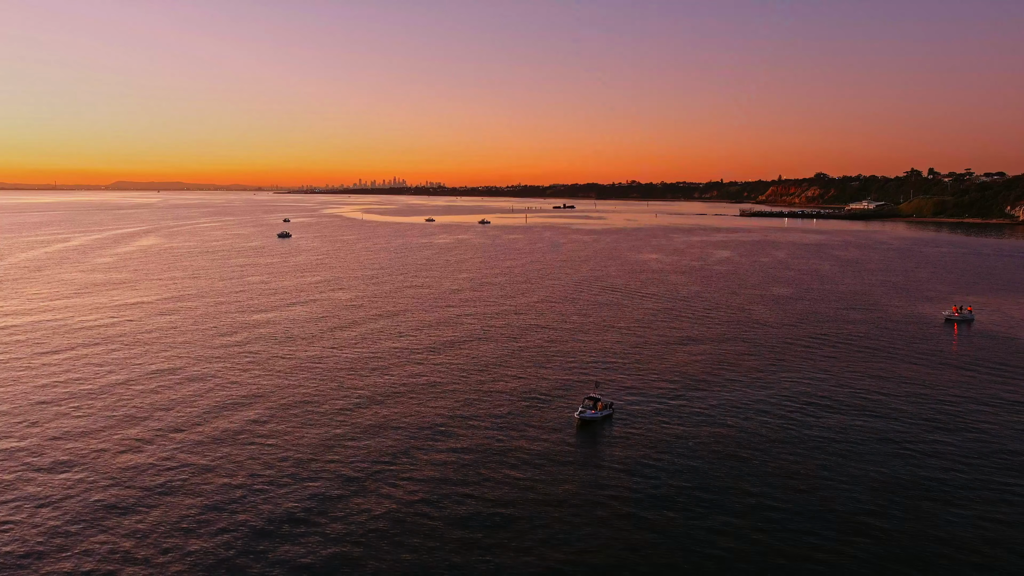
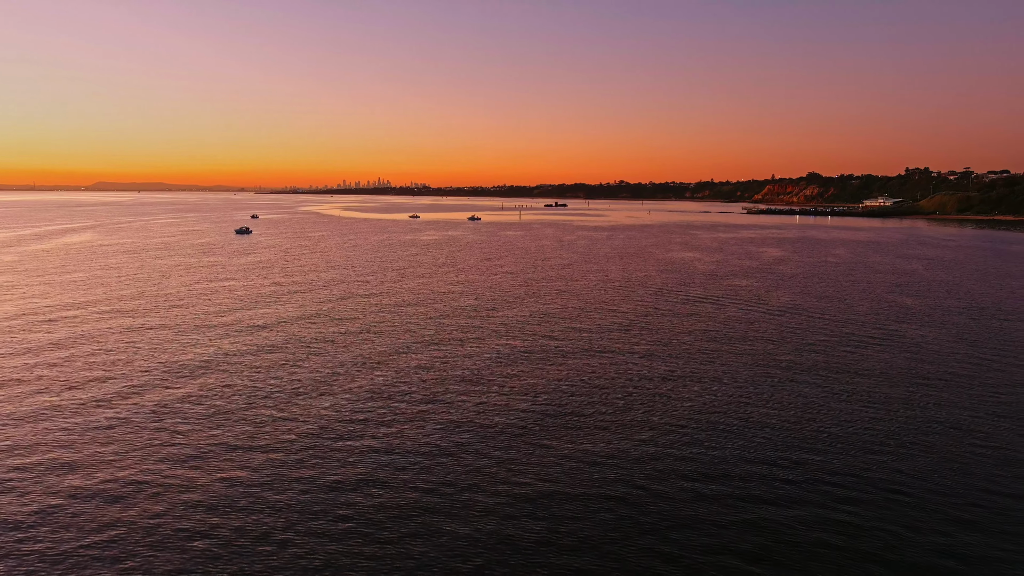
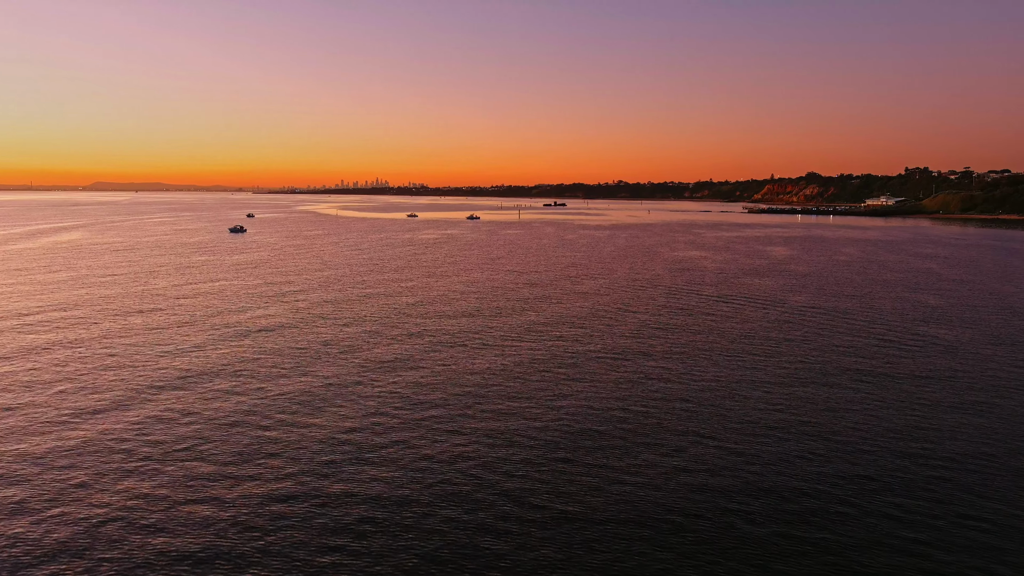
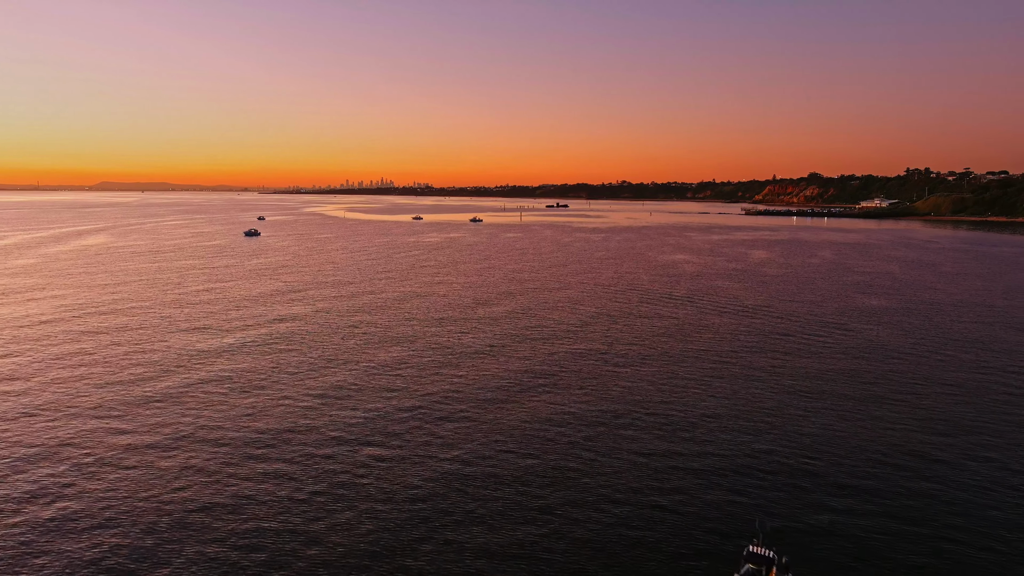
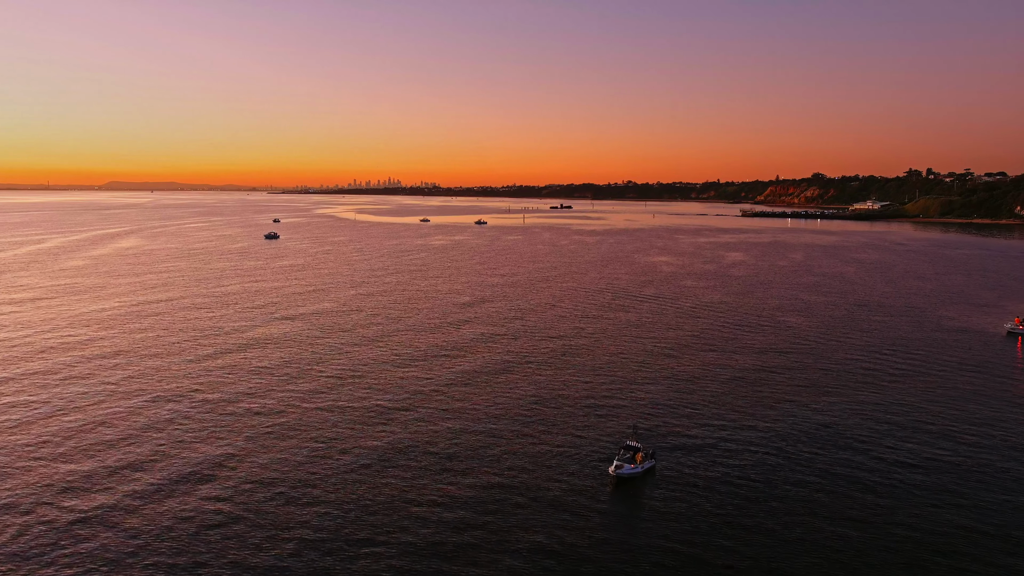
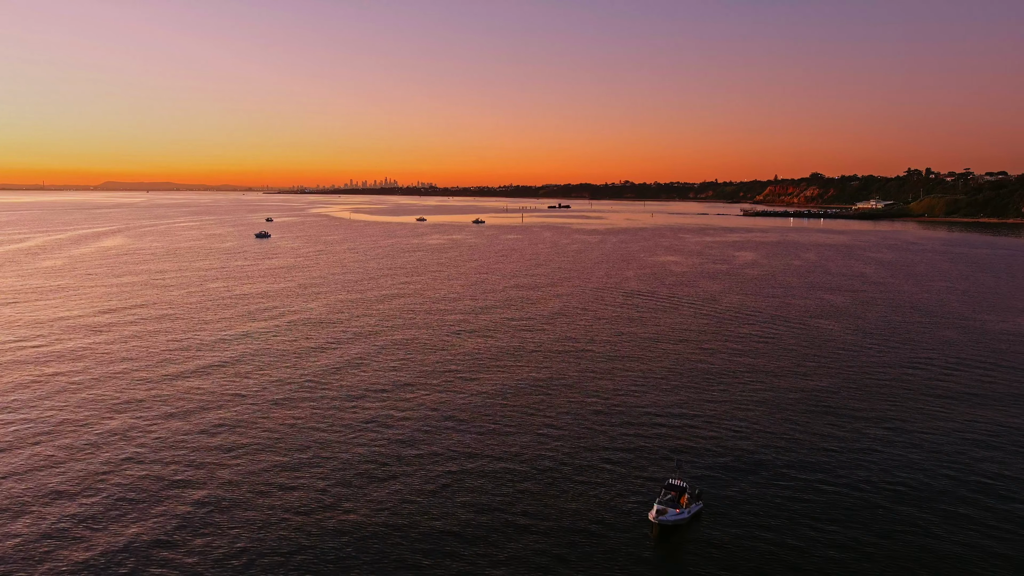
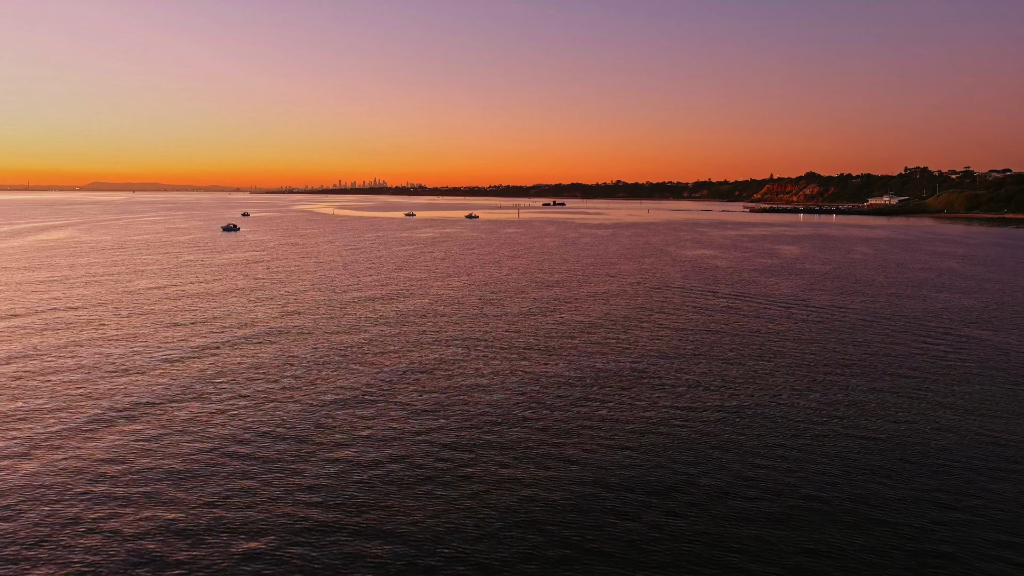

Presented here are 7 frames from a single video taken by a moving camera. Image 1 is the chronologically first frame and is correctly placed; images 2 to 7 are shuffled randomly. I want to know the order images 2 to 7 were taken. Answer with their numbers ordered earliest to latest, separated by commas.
5, 6, 4, 2, 3, 7
